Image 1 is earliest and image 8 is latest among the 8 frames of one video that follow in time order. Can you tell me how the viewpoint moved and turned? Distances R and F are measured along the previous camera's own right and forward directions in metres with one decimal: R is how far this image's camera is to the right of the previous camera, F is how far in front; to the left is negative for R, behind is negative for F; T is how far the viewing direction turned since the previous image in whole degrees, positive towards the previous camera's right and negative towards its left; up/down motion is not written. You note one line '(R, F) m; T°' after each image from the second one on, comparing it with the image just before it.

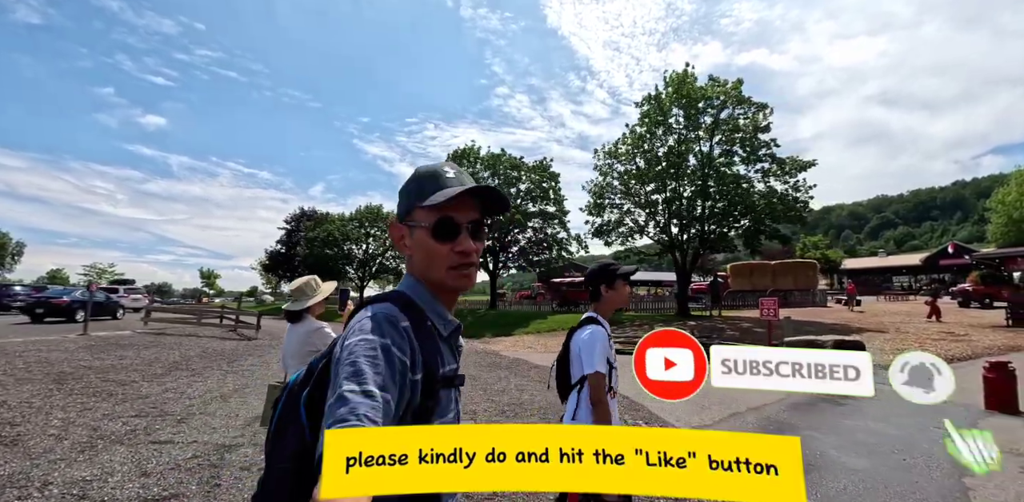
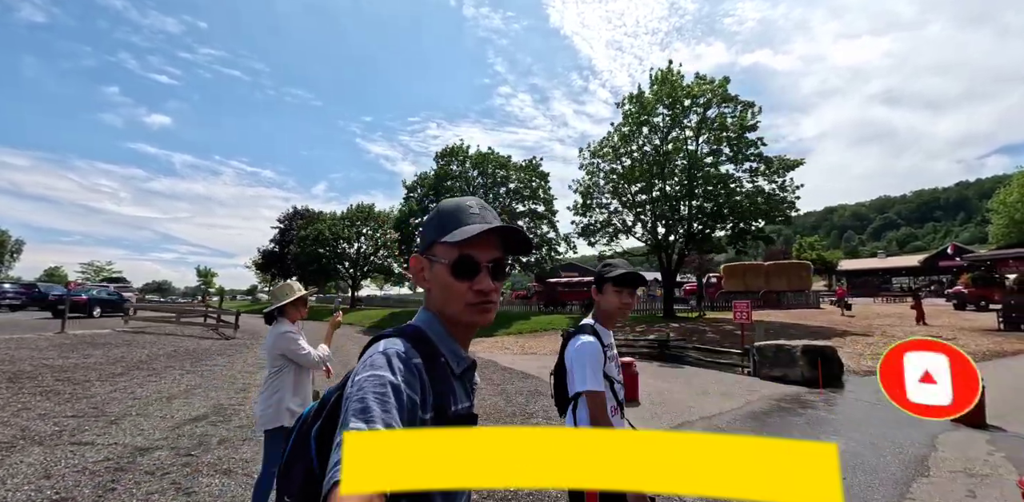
(+0.5, +0.2) m; 0°
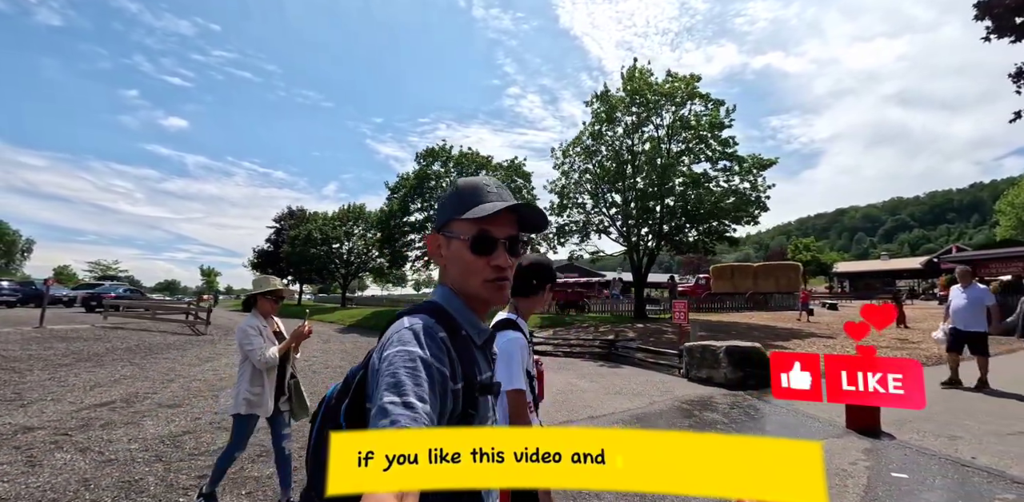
(+1.1, +0.1) m; -1°
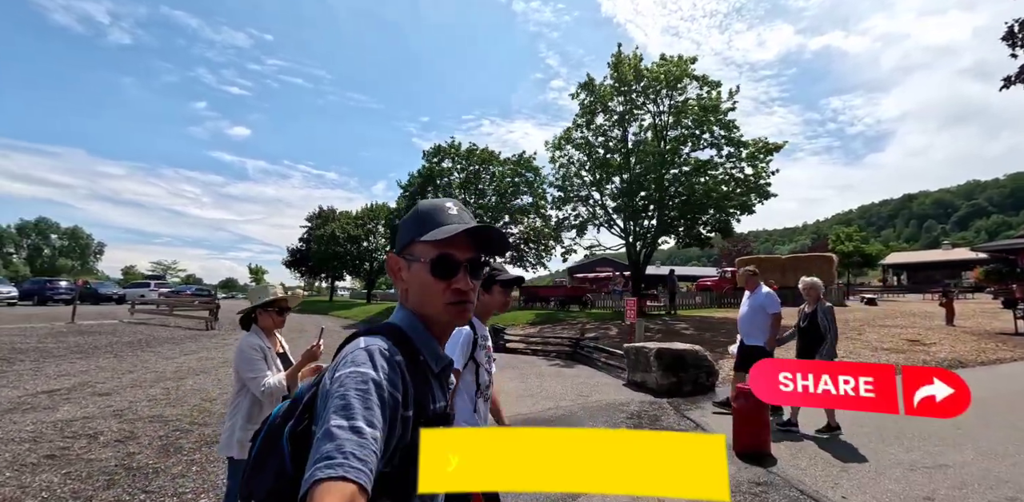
(+1.3, +0.3) m; -5°
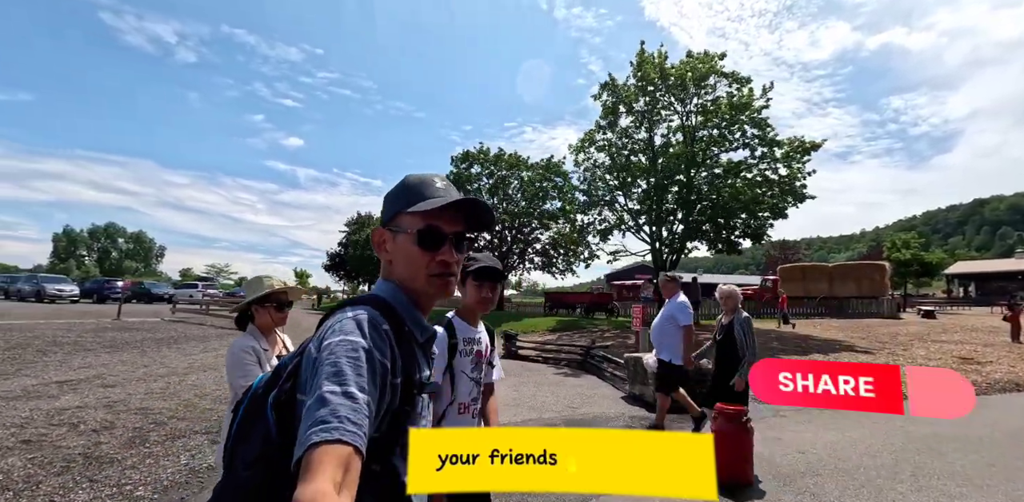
(+0.5, +0.2) m; -5°
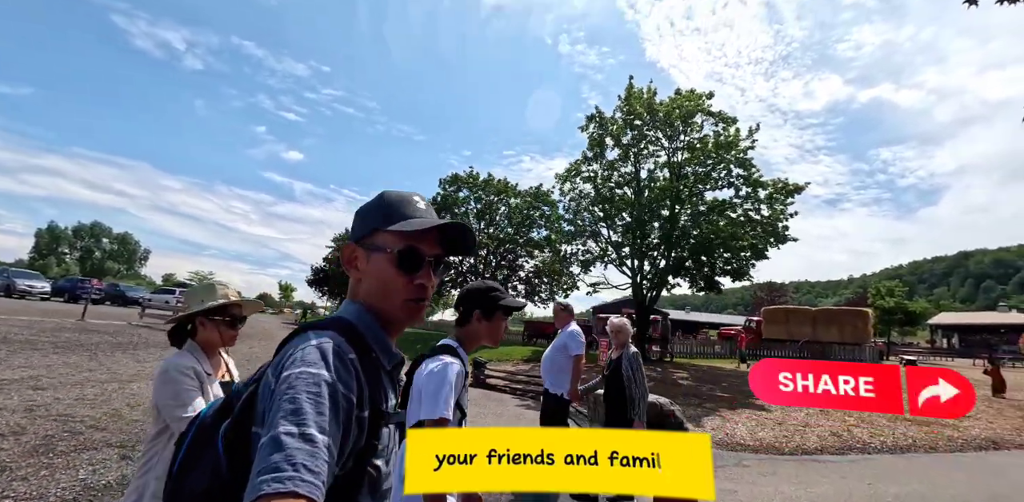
(+0.3, +0.2) m; +1°
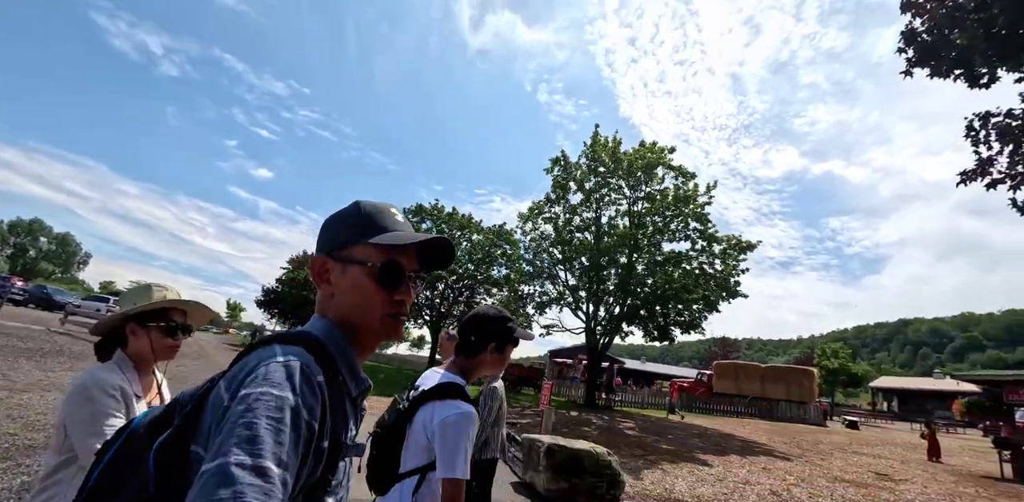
(+0.2, +0.2) m; +4°
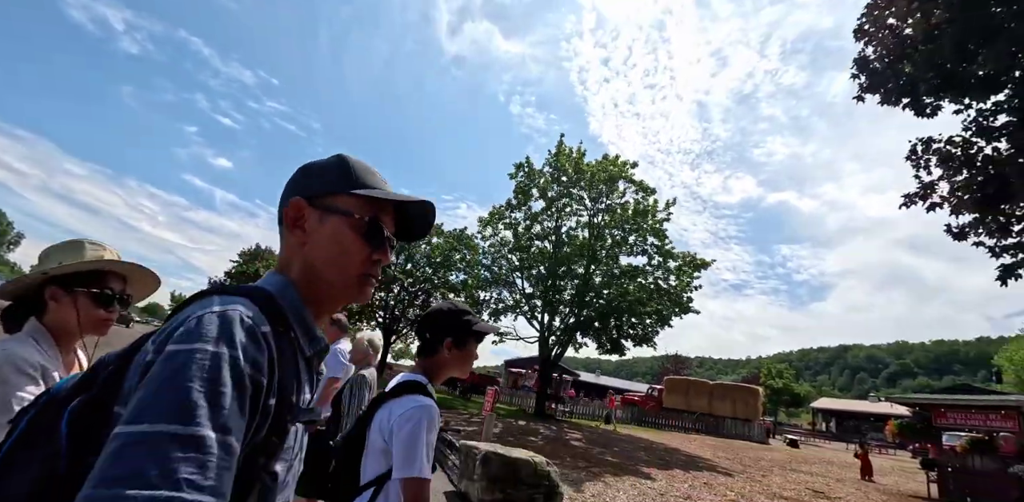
(+0.2, +0.2) m; +4°
